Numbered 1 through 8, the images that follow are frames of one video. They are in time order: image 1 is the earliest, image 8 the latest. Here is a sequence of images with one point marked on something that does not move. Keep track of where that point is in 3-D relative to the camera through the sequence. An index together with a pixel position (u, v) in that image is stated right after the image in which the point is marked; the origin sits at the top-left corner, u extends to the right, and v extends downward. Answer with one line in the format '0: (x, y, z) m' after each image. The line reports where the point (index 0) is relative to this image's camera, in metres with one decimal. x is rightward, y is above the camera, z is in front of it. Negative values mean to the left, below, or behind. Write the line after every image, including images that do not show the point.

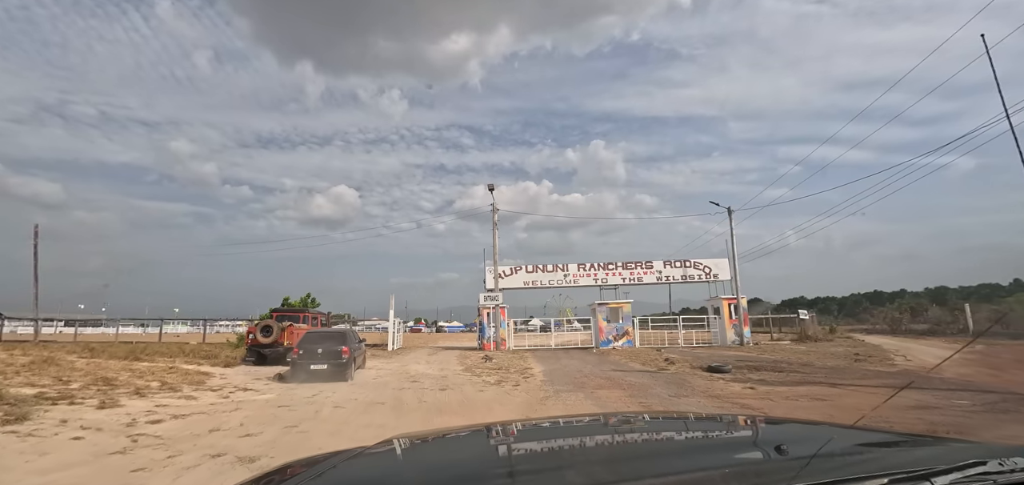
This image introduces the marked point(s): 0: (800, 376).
0: (+7.0, -3.2, +10.7) m
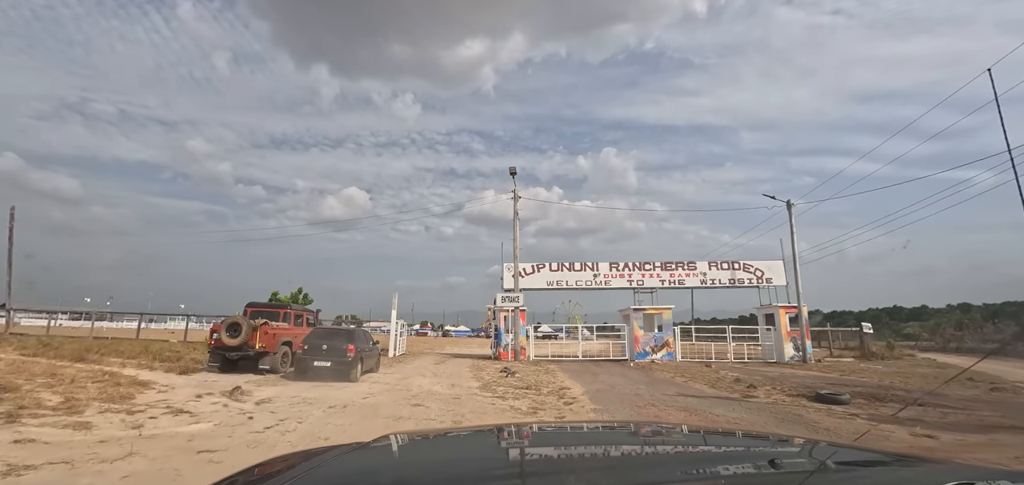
0: (+7.7, -2.9, +7.6) m
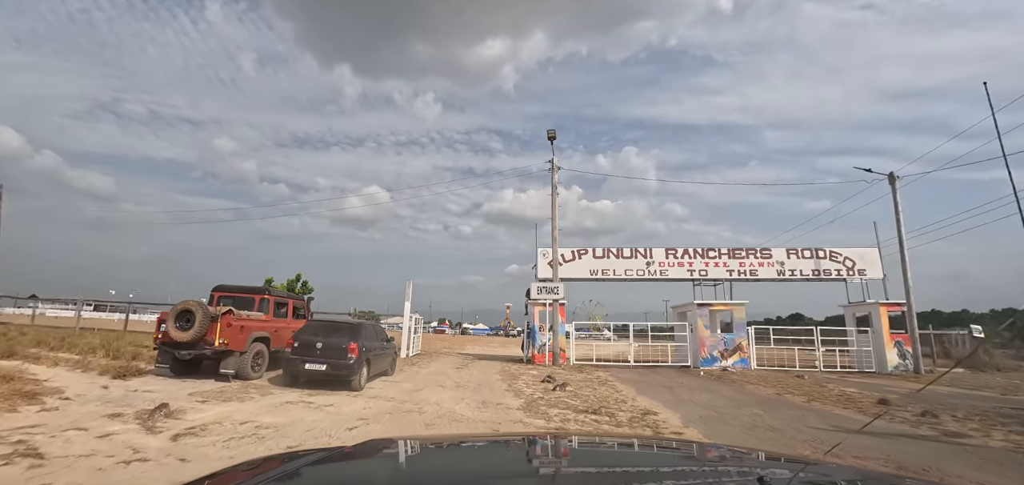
0: (+8.5, -2.3, +4.1) m
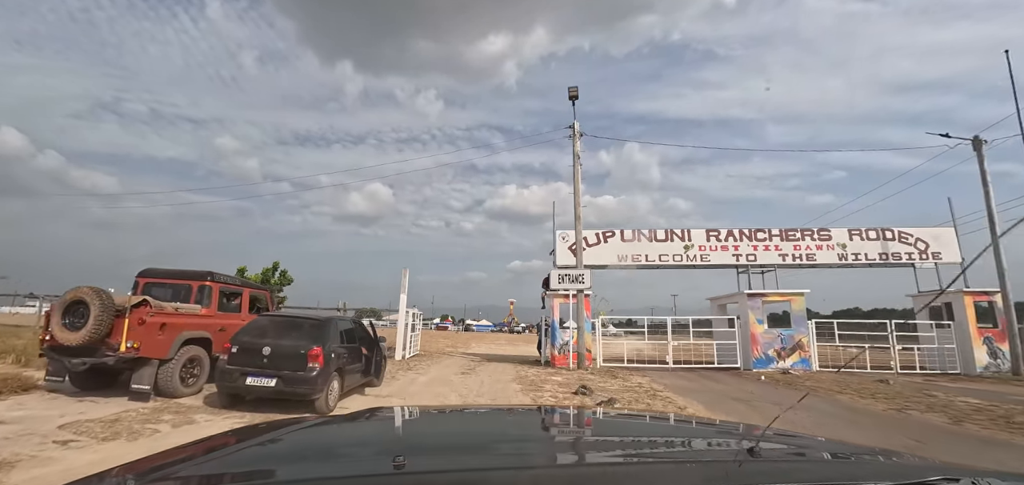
0: (+8.9, -1.8, +1.7) m
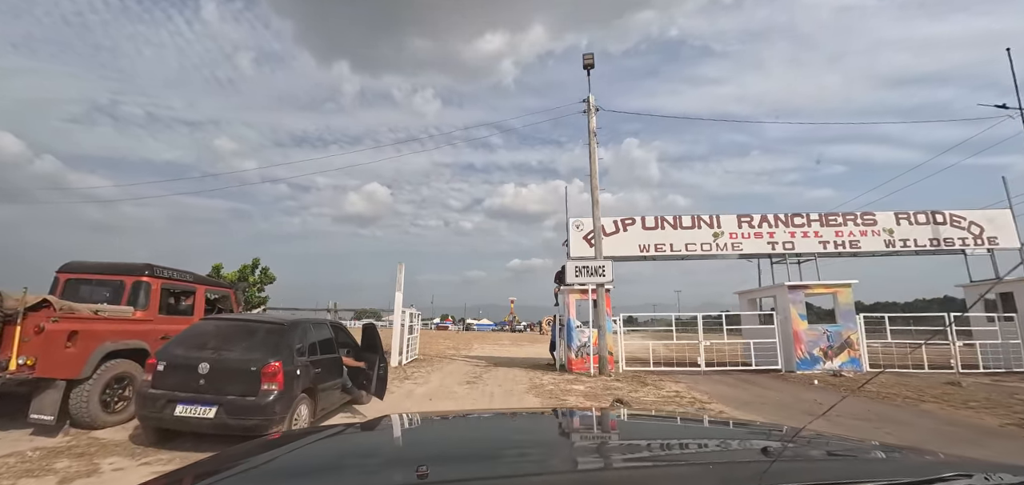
0: (+9.2, -1.4, +0.2) m
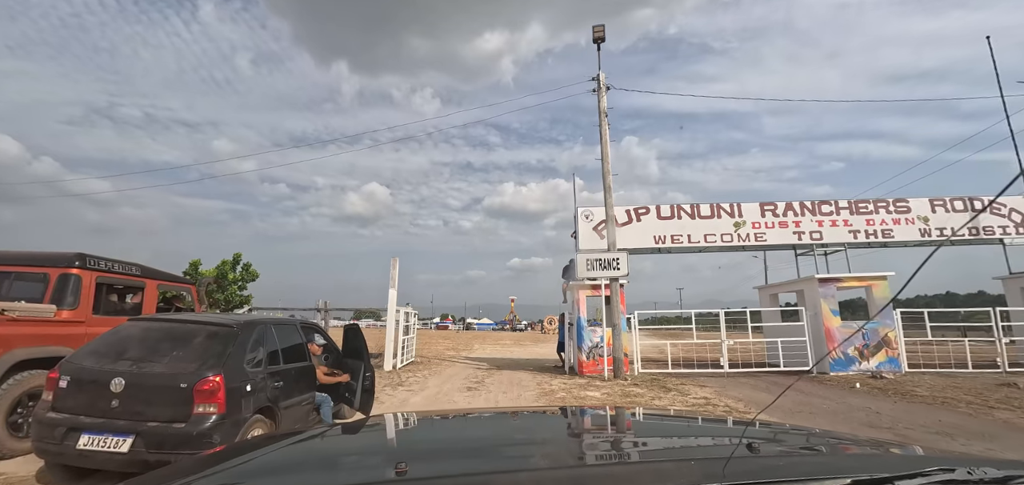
0: (+9.3, -1.1, -0.7) m
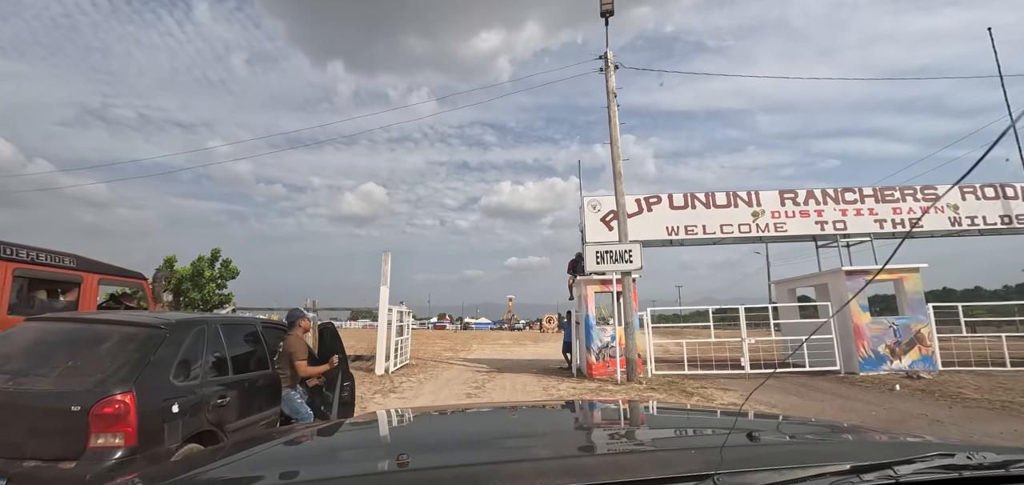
0: (+9.4, -0.9, -1.5) m
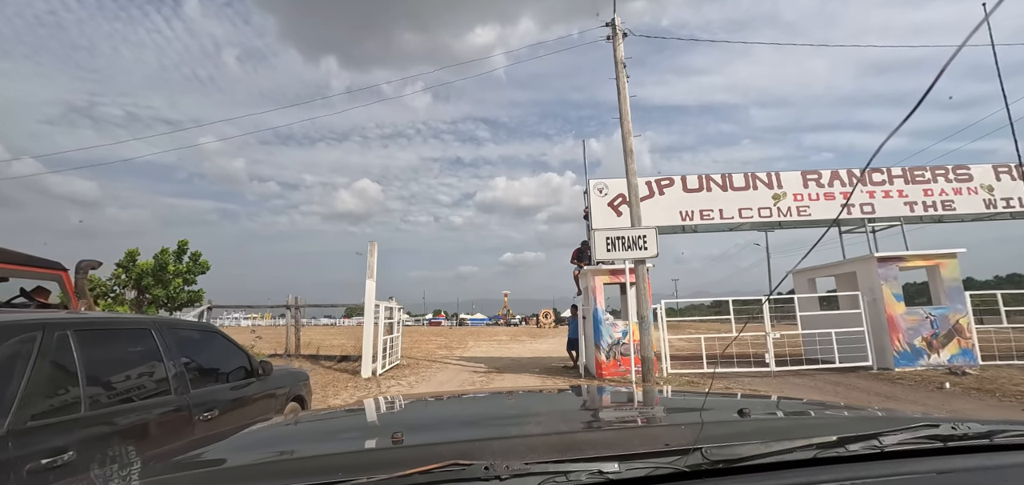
0: (+9.6, -0.7, -2.3) m
